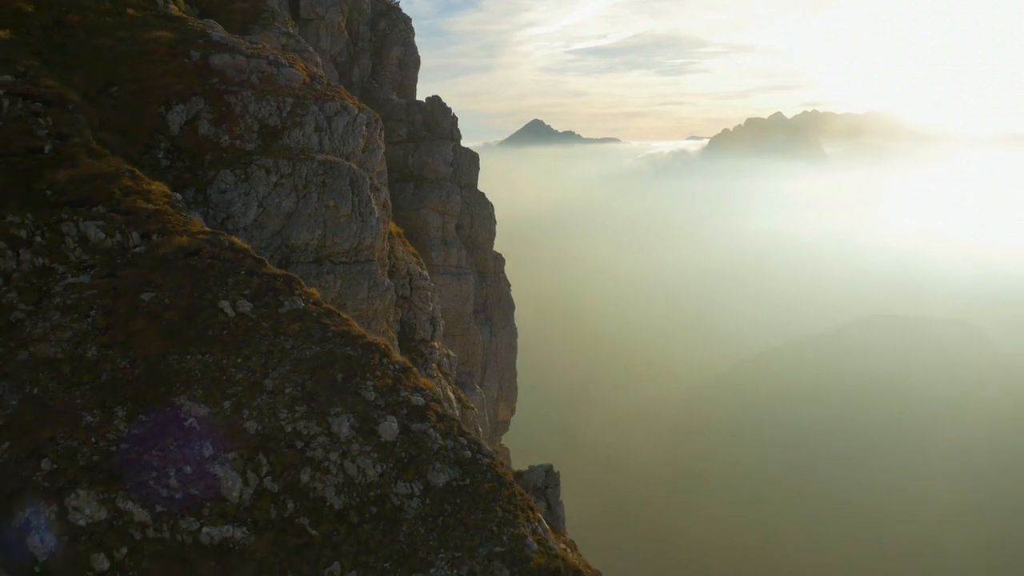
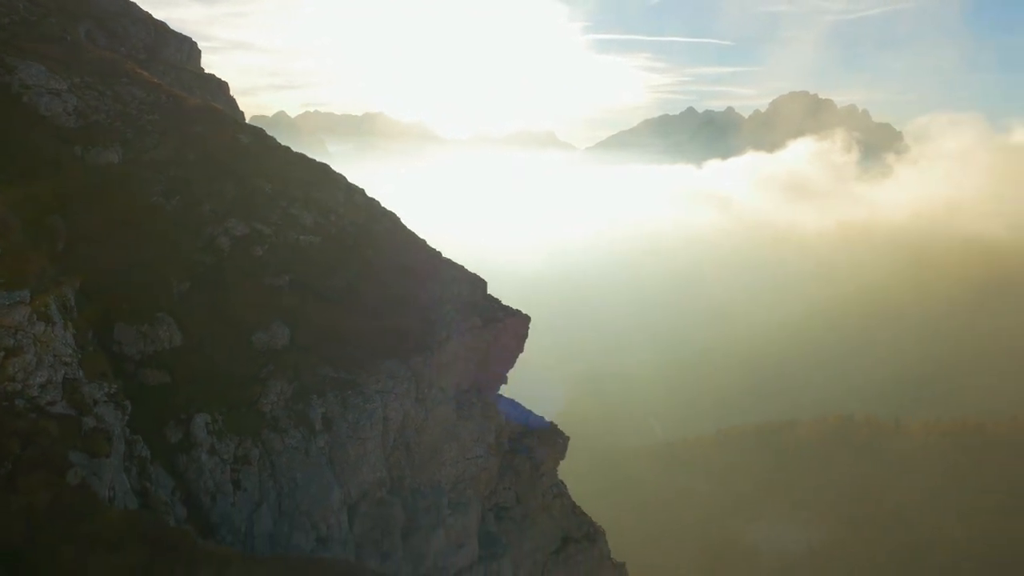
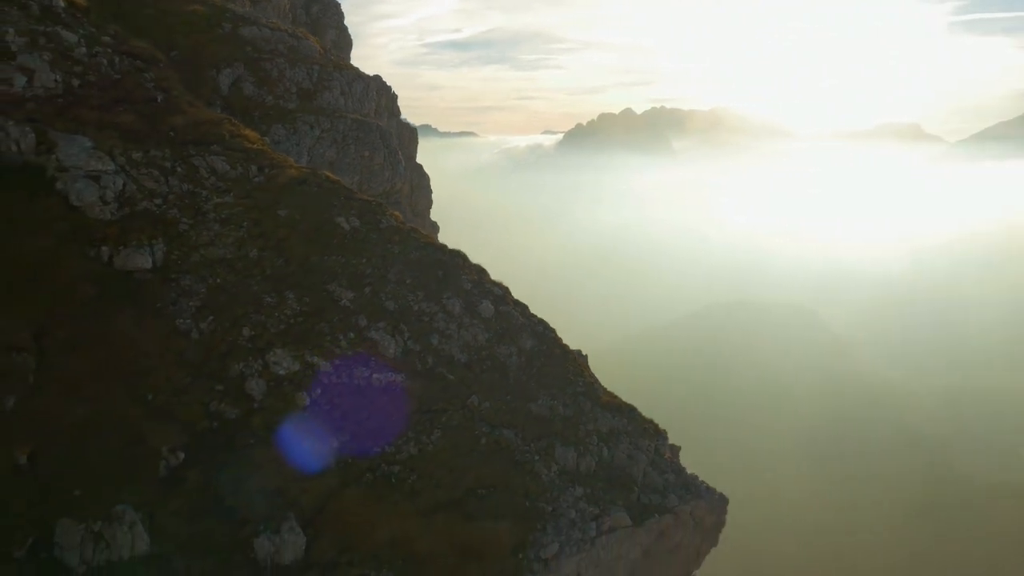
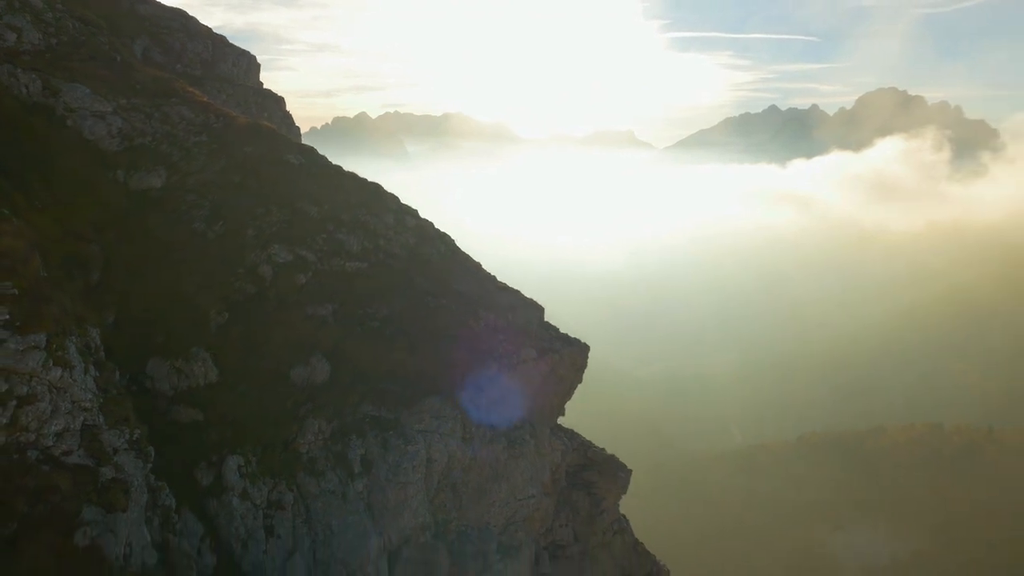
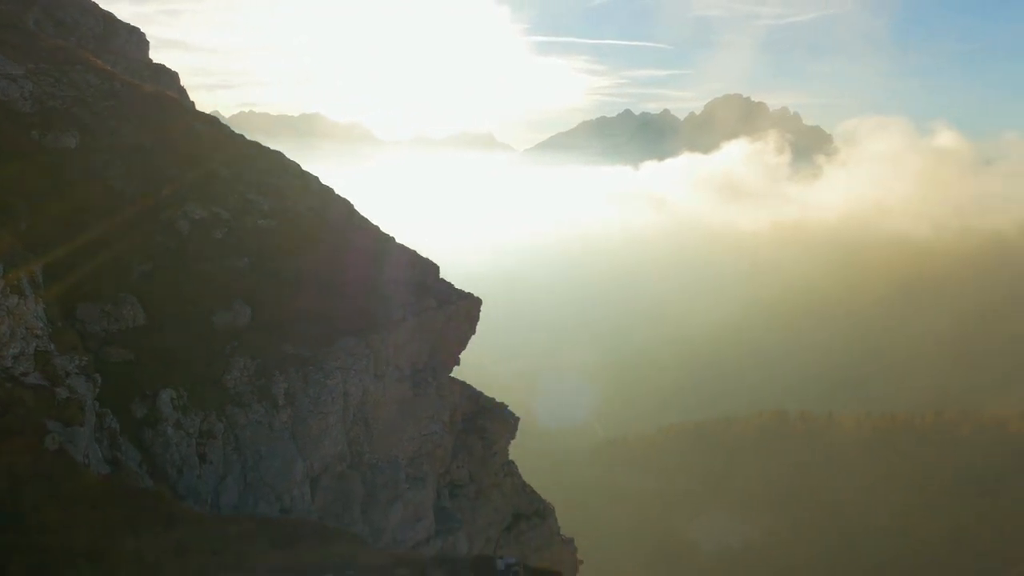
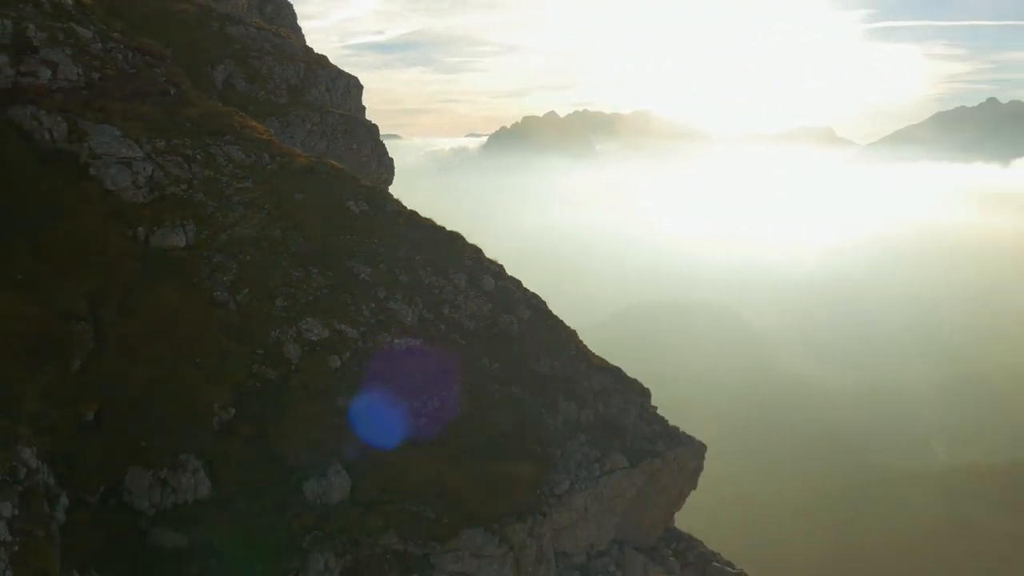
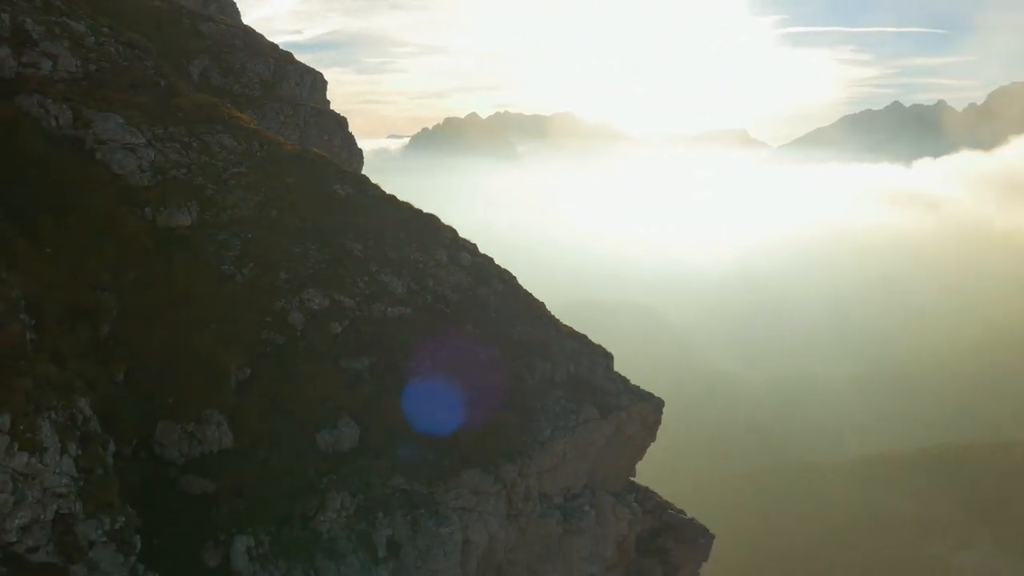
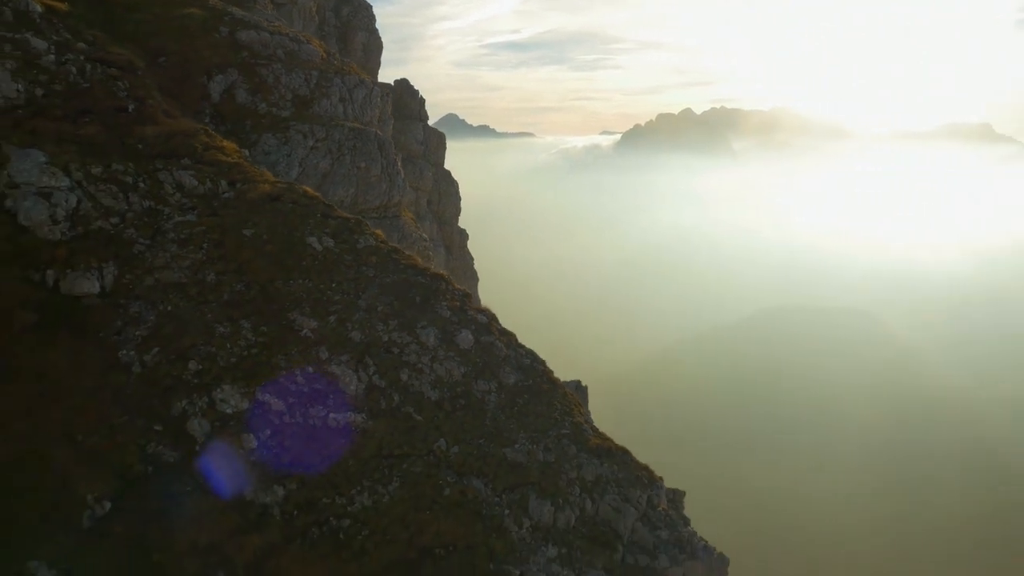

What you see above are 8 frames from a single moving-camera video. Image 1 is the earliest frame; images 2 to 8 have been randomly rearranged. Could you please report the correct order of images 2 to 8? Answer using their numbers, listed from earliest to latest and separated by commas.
8, 3, 6, 7, 4, 2, 5
